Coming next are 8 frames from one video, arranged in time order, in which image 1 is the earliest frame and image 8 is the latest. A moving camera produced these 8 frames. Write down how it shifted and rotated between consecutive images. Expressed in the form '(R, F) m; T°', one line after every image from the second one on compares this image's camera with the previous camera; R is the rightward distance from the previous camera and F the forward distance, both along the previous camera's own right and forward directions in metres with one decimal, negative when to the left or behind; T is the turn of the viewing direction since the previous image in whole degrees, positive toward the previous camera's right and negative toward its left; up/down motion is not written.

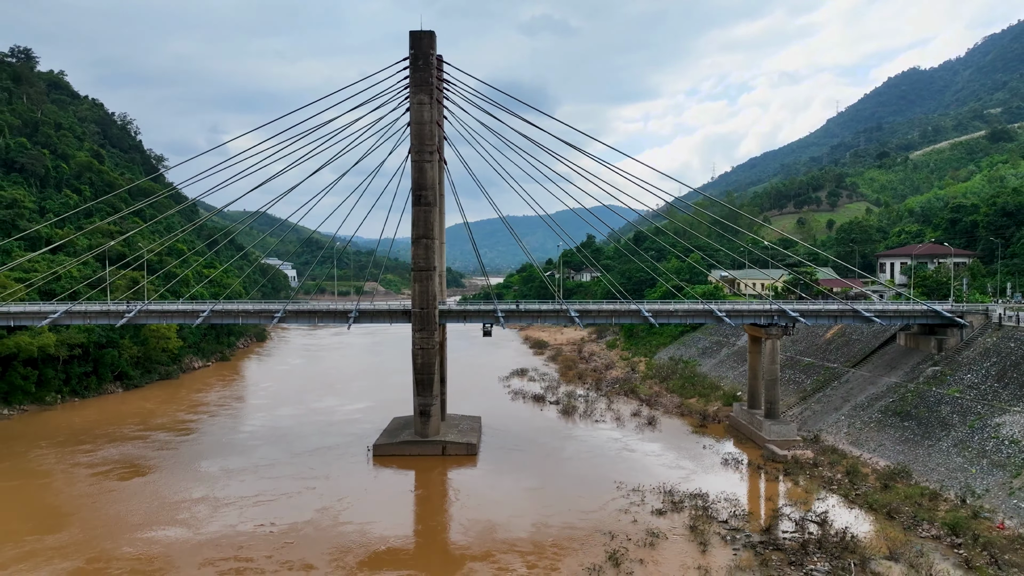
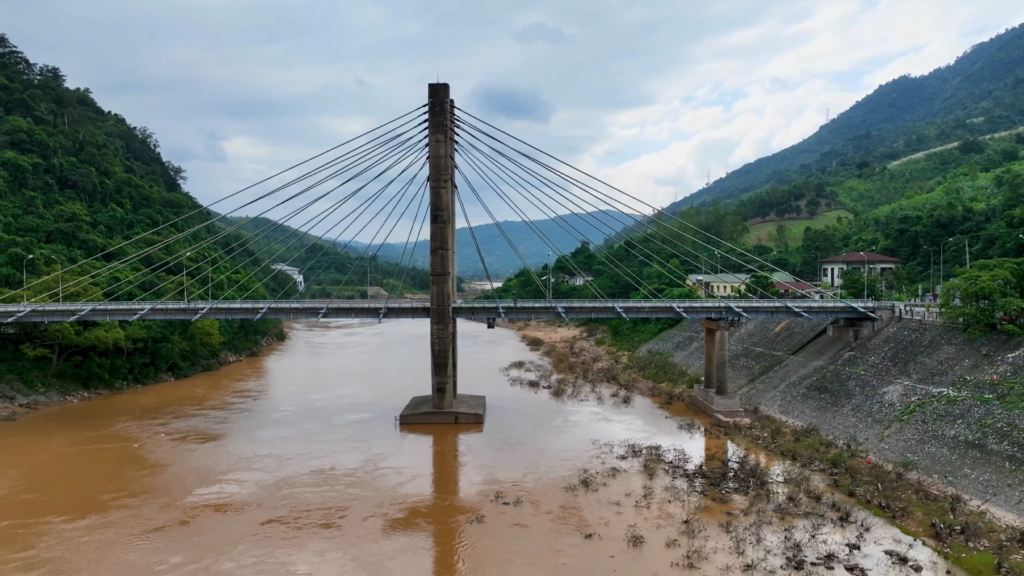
(0.0, -4.8) m; 0°
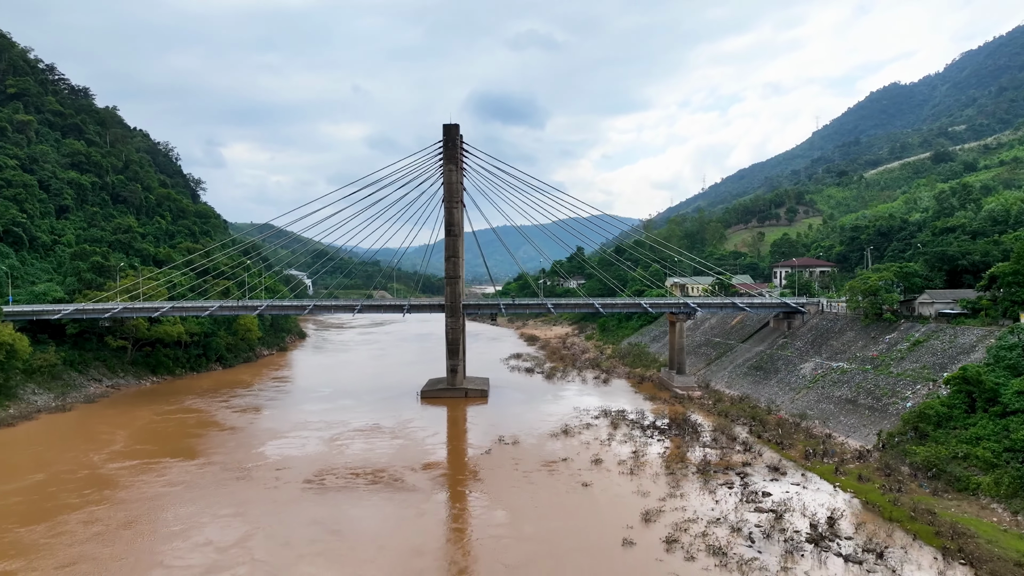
(0.0, -5.9) m; 0°
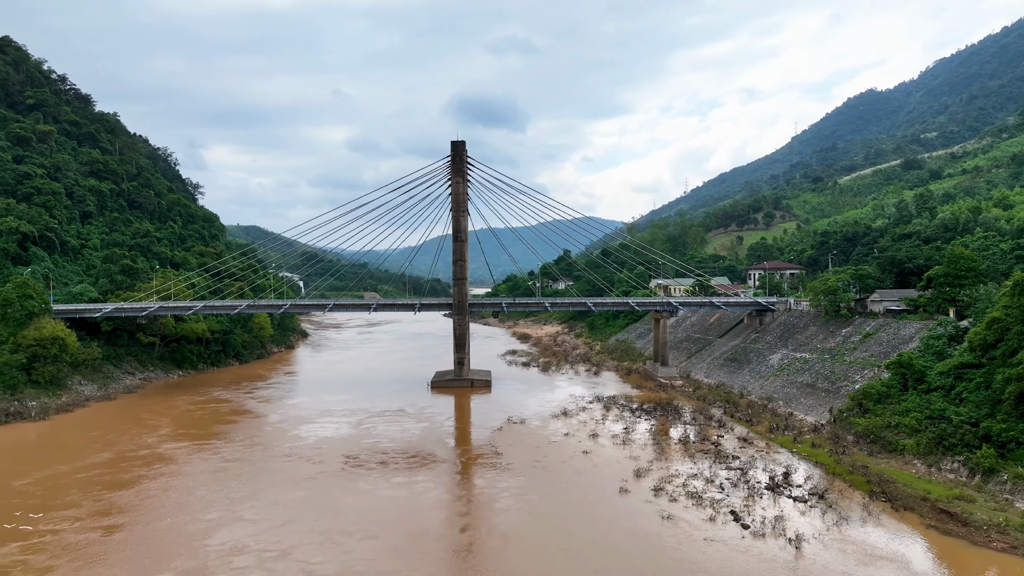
(-0.8, -3.3) m; +1°
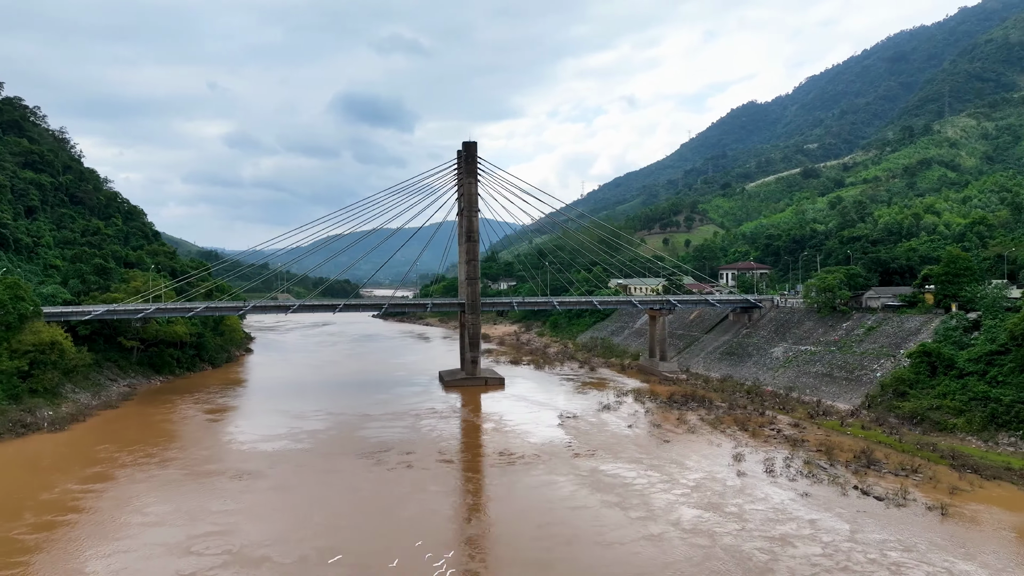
(-5.8, -0.1) m; +9°
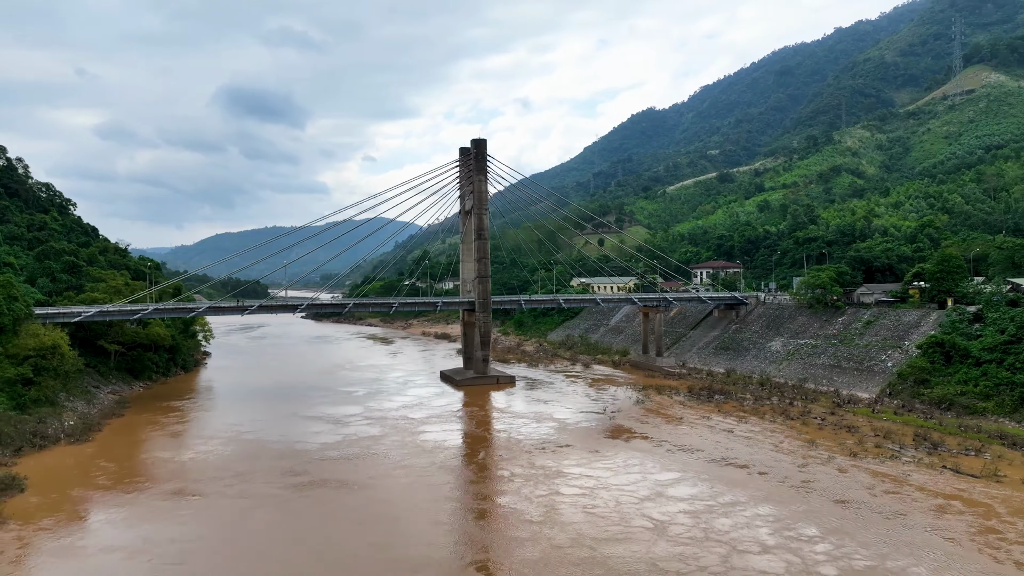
(-5.3, +0.5) m; +8°
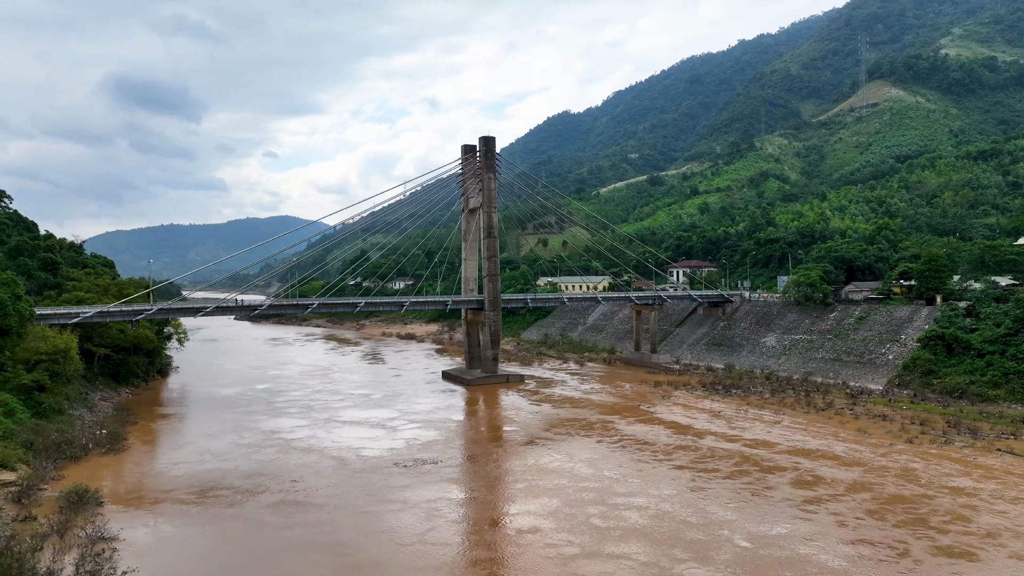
(-4.6, +0.6) m; +7°
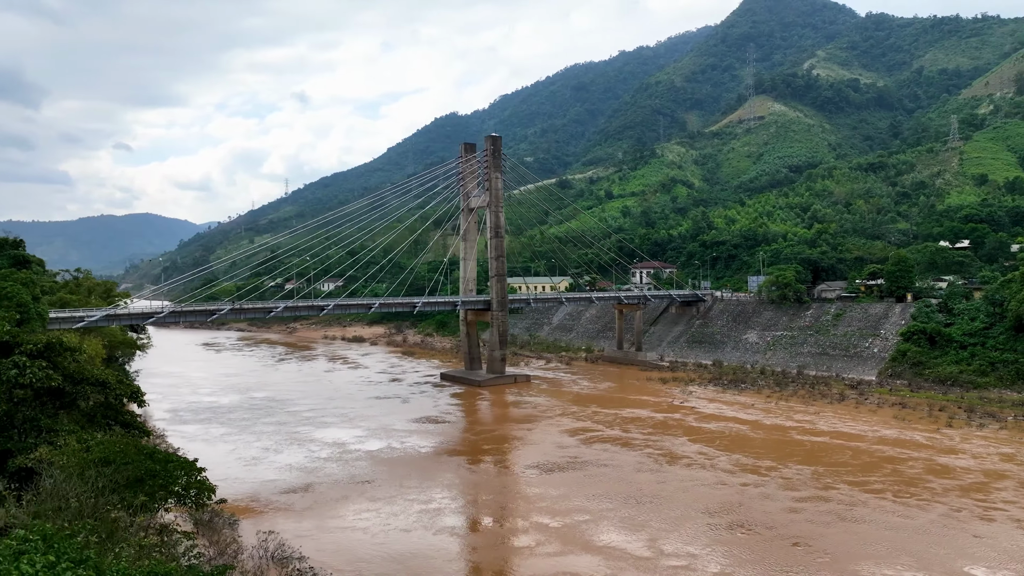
(-5.9, +1.2) m; +10°
